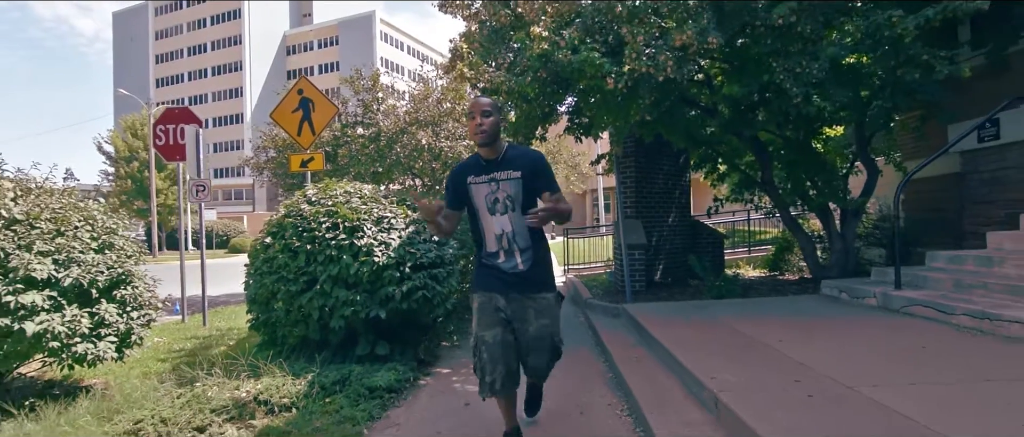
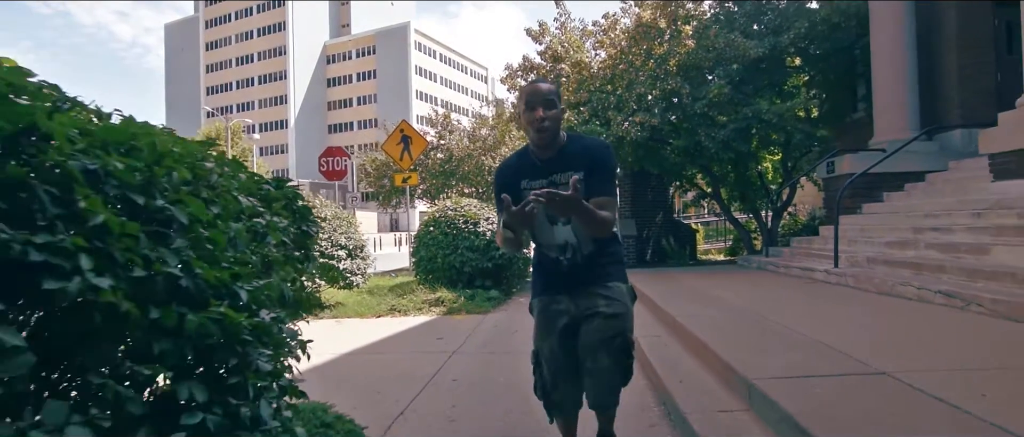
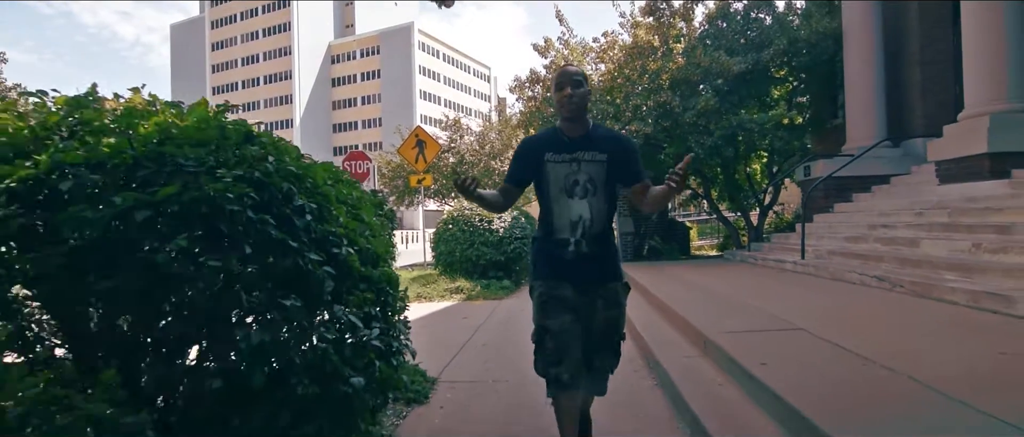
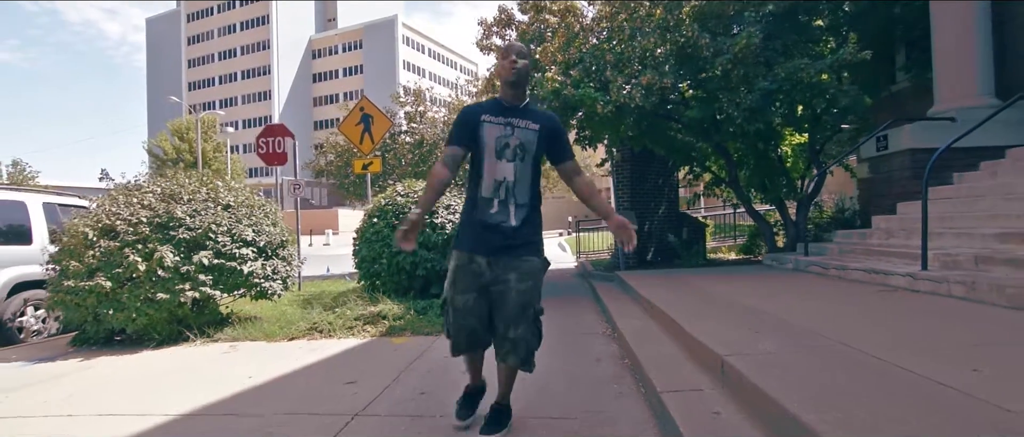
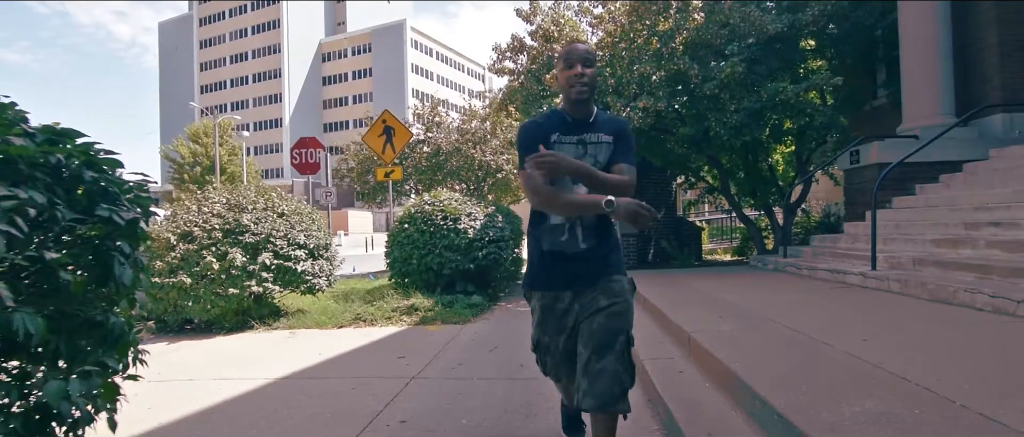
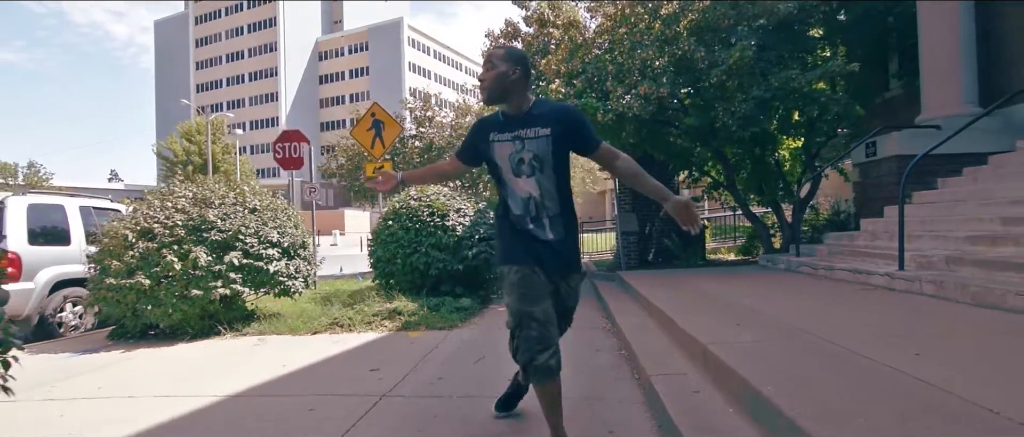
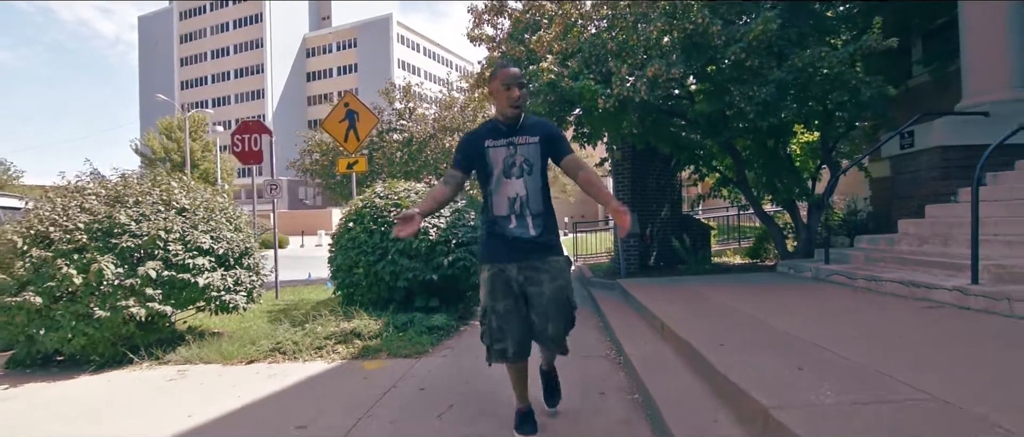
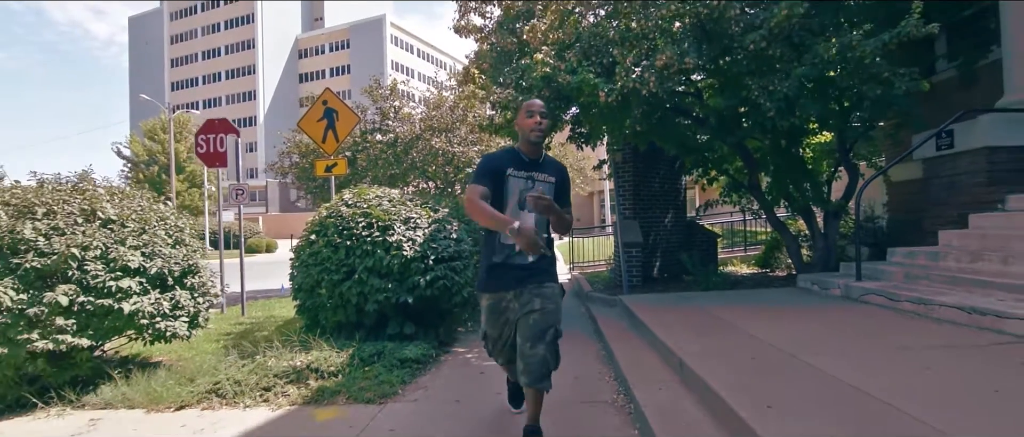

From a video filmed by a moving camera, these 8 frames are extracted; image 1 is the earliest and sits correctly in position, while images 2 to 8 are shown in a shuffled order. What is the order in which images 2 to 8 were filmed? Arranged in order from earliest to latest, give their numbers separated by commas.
8, 7, 4, 6, 5, 2, 3
